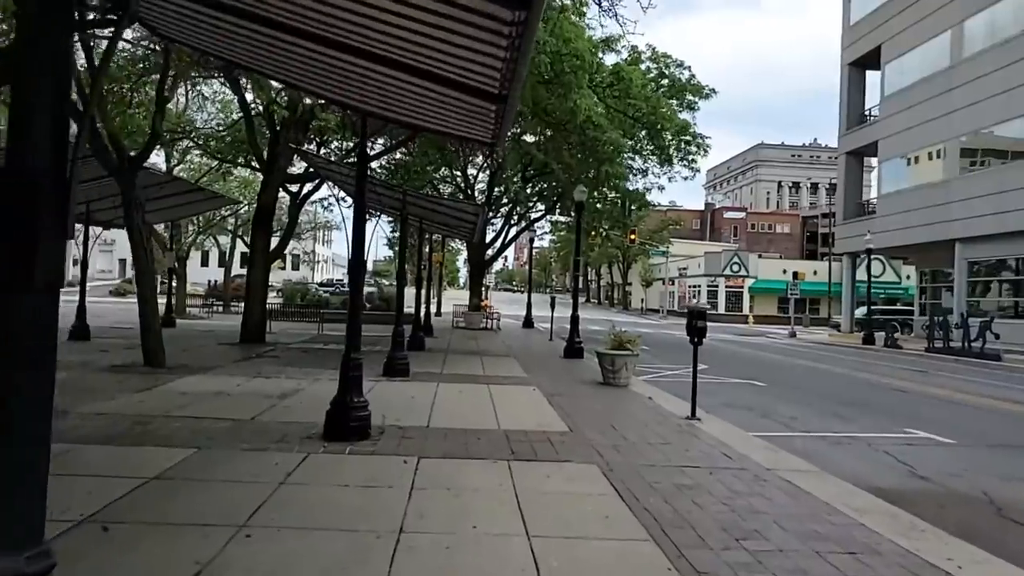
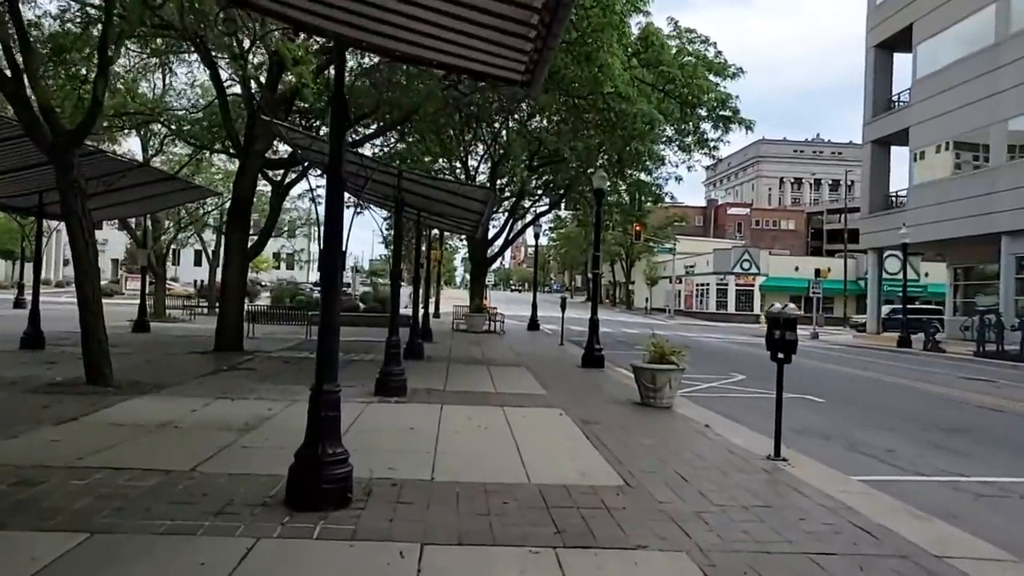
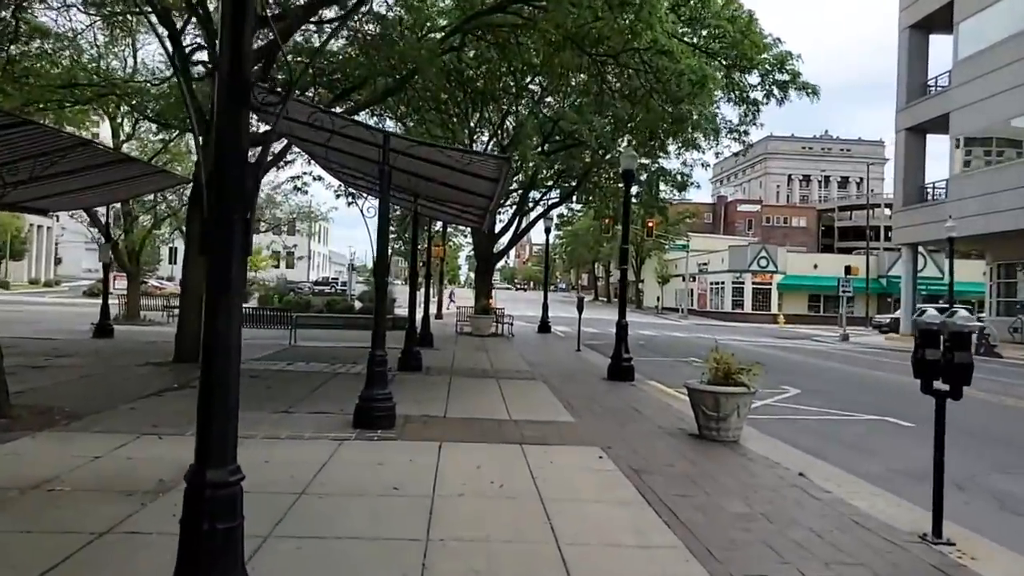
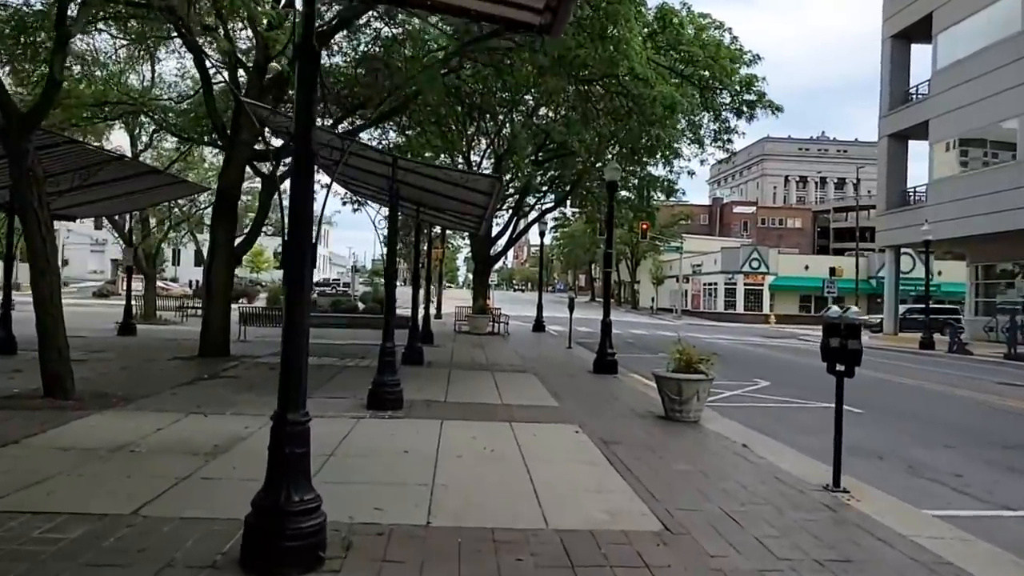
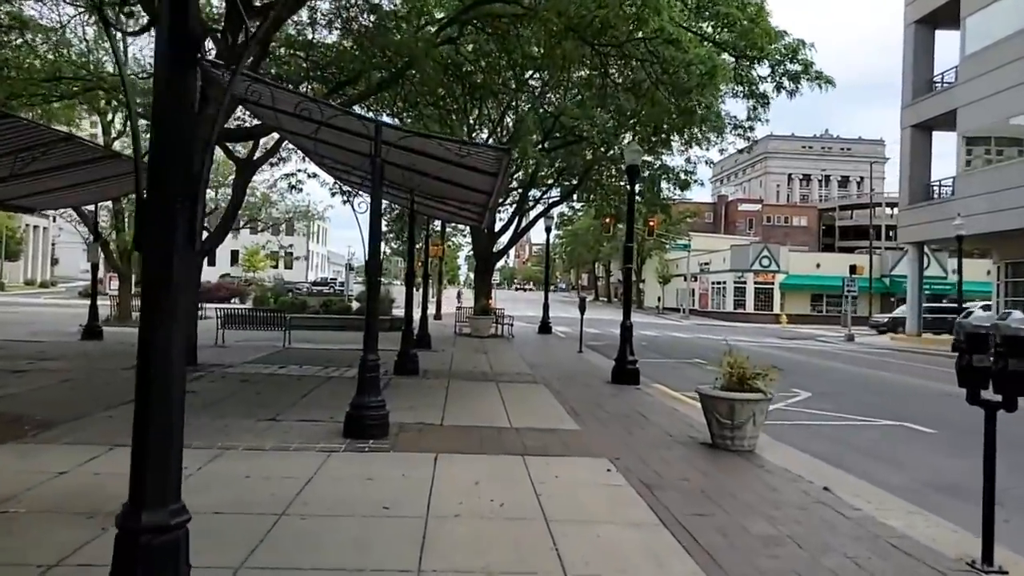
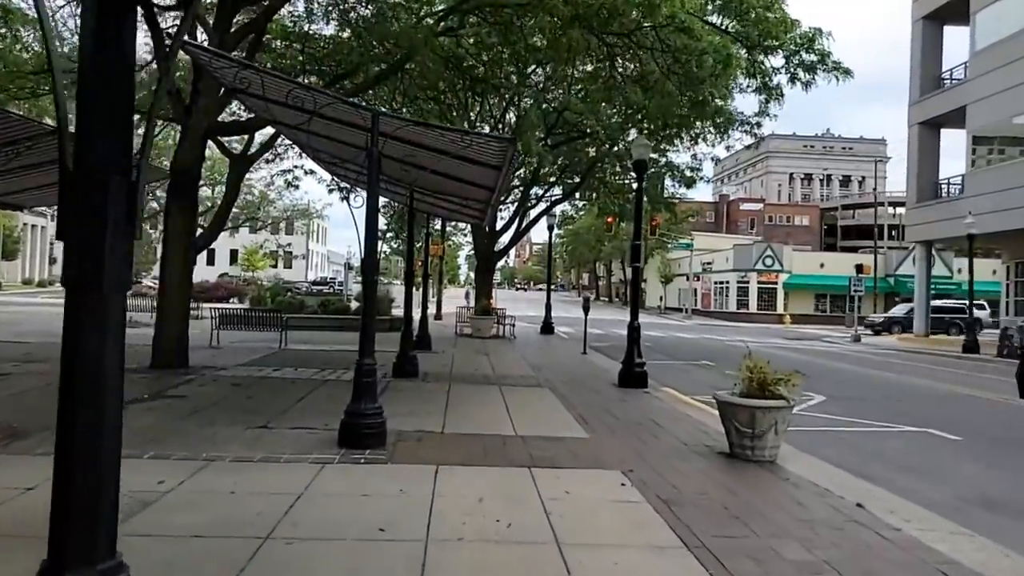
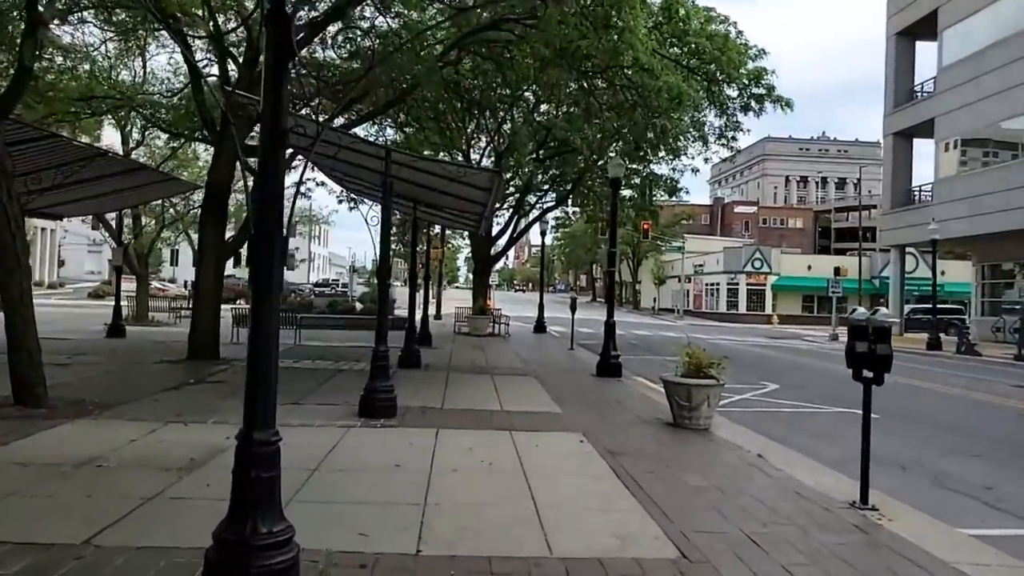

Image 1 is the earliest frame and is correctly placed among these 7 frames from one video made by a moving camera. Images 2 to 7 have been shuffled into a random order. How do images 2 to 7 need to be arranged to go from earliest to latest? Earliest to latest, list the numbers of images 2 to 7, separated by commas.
2, 4, 7, 3, 5, 6
